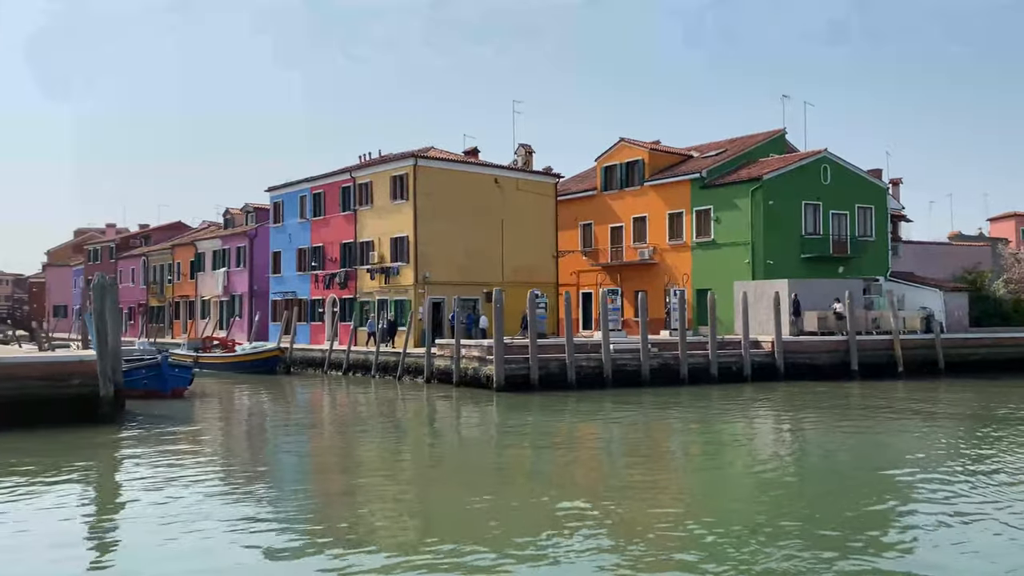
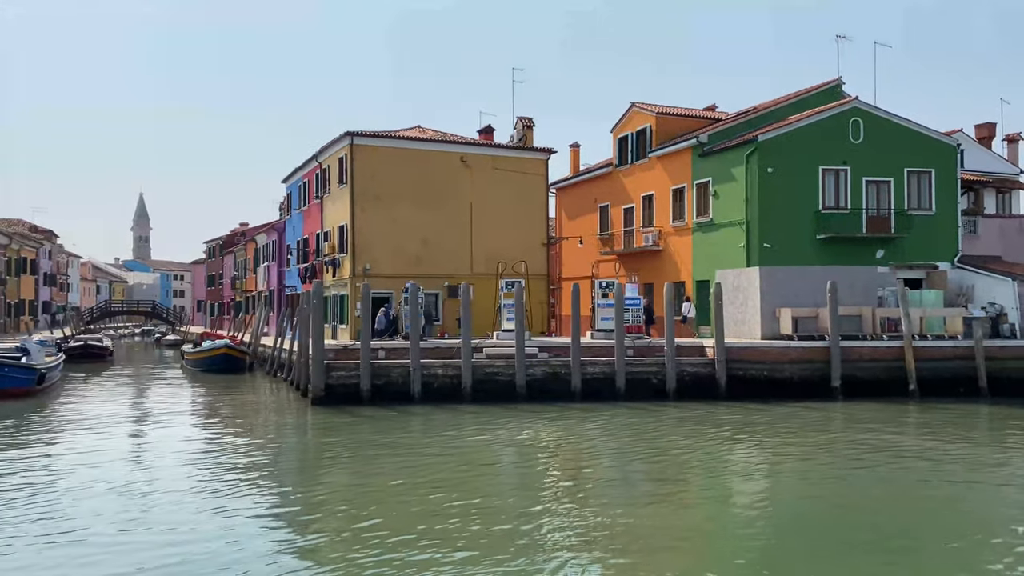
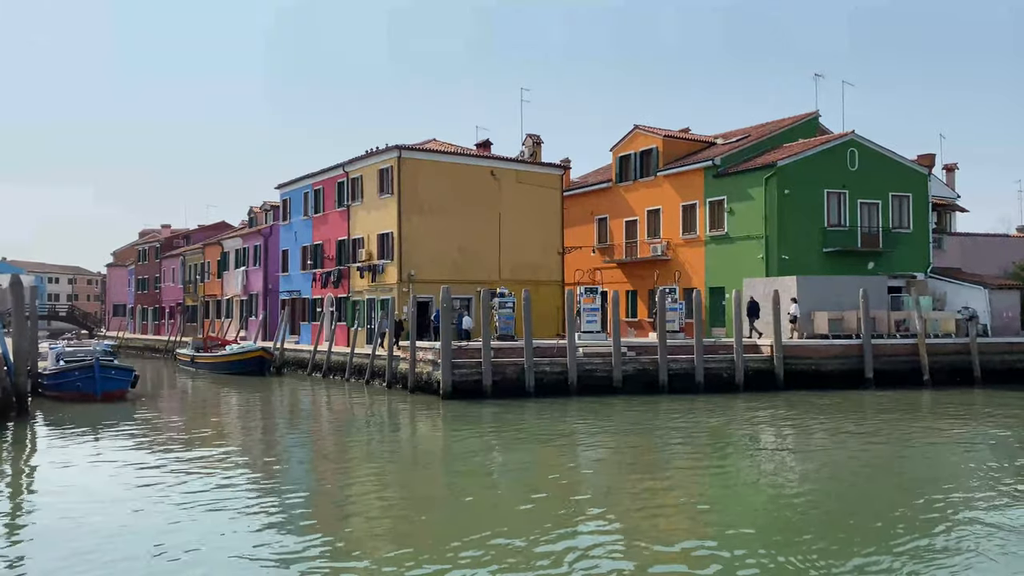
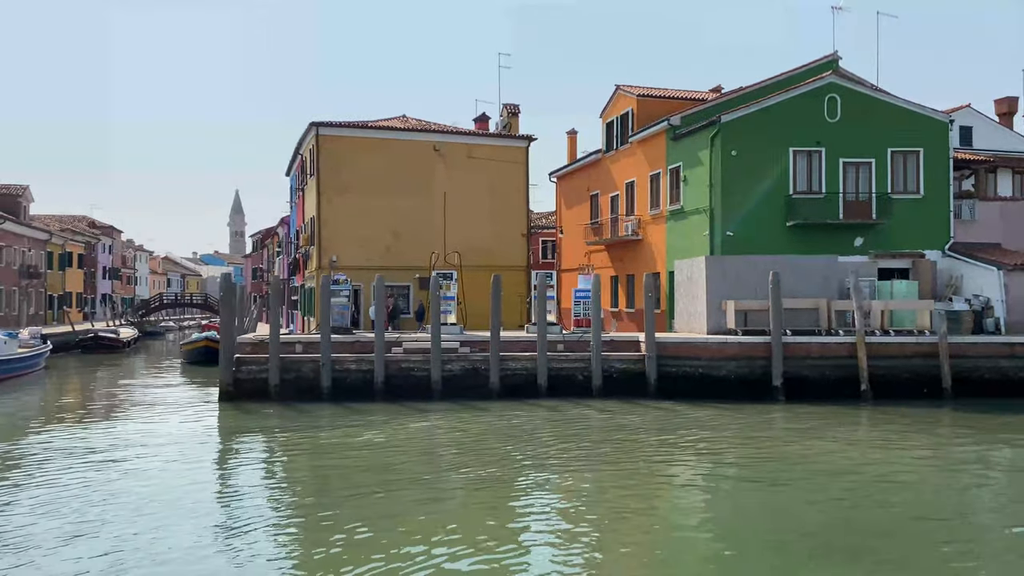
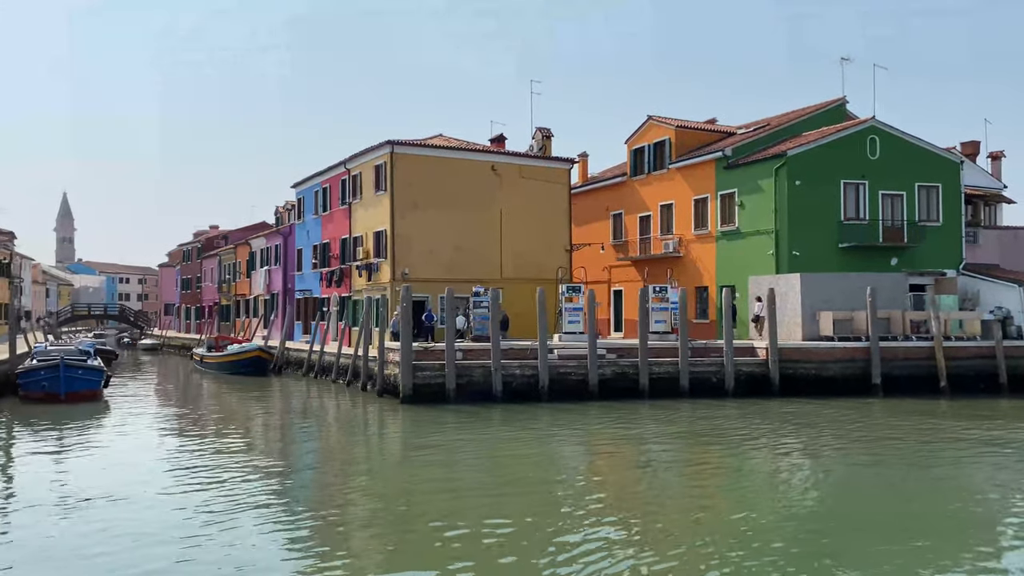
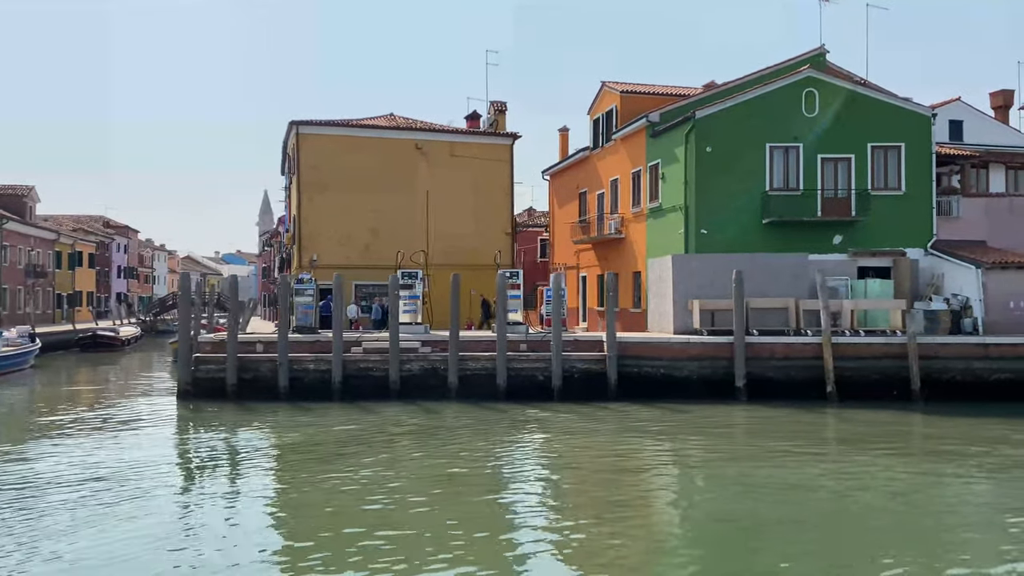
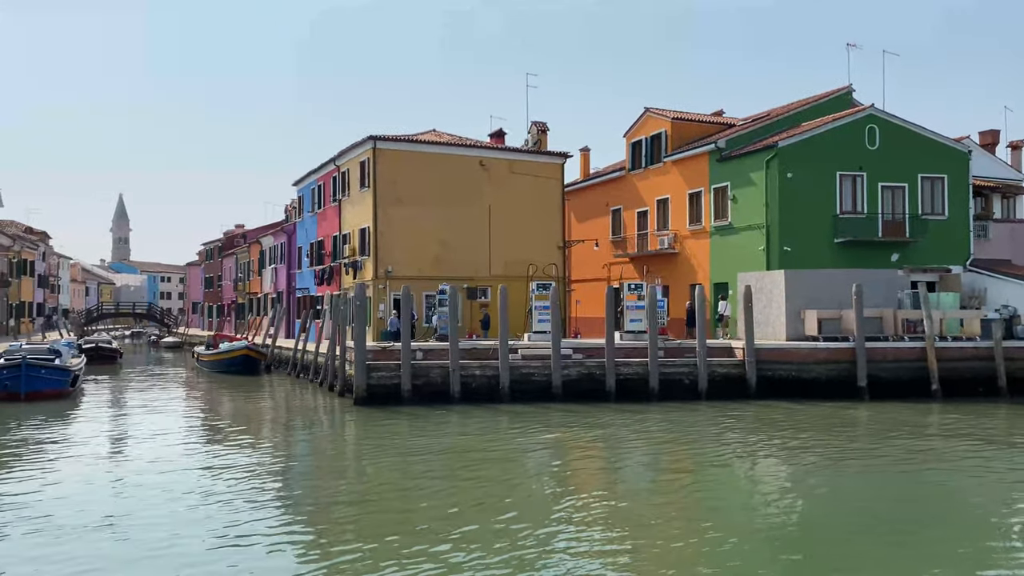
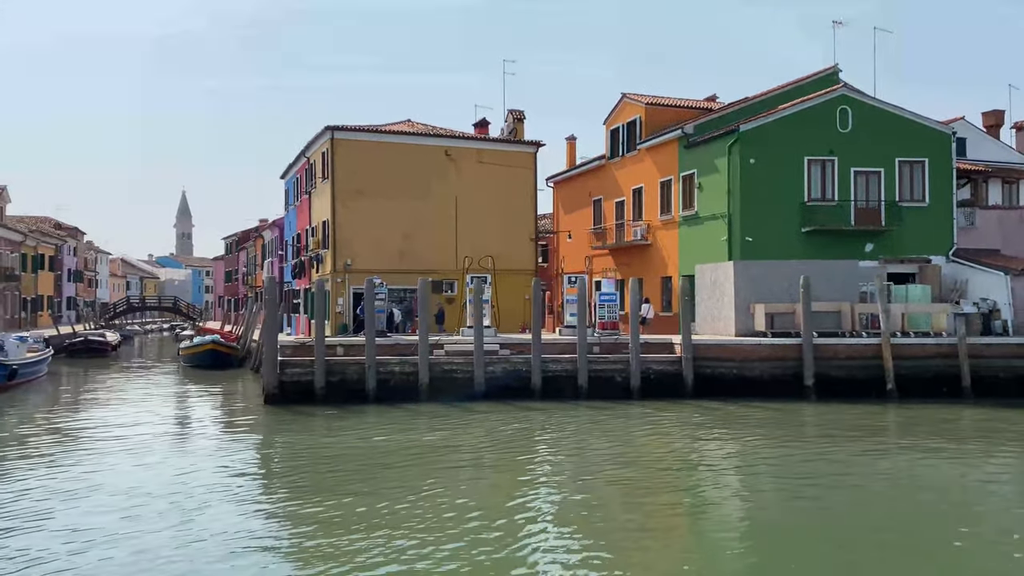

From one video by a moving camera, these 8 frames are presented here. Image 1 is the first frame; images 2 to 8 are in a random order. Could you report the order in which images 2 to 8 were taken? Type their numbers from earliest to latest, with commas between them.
3, 5, 7, 2, 8, 4, 6
